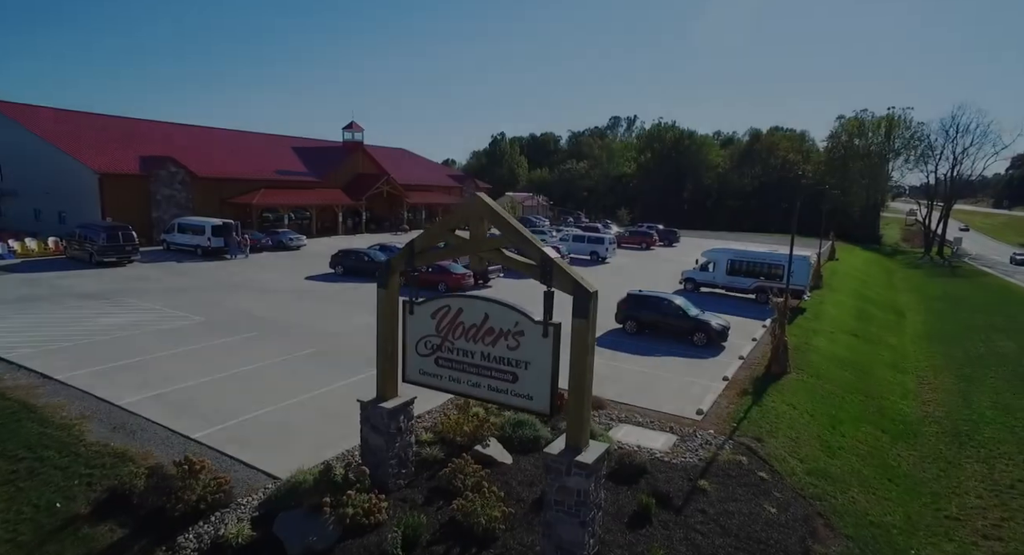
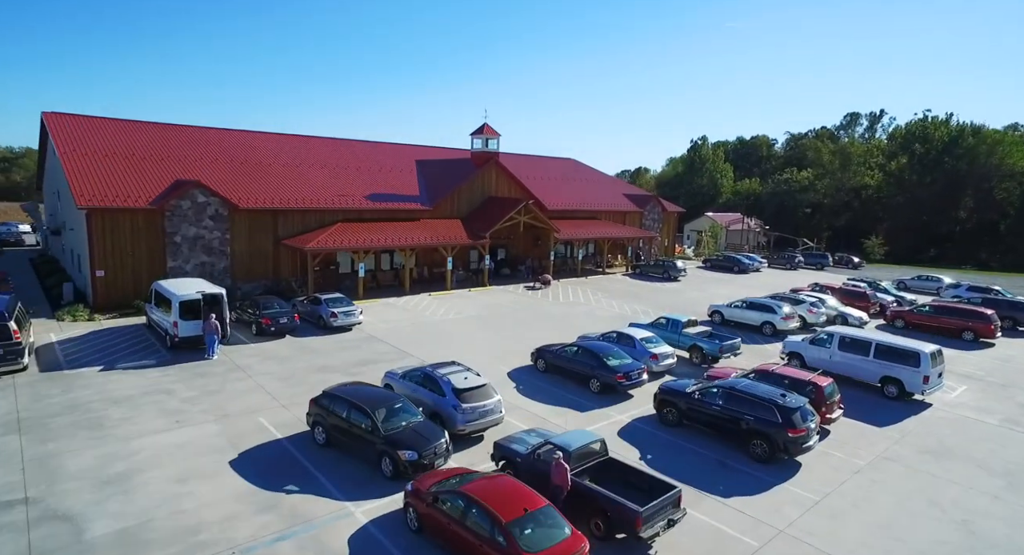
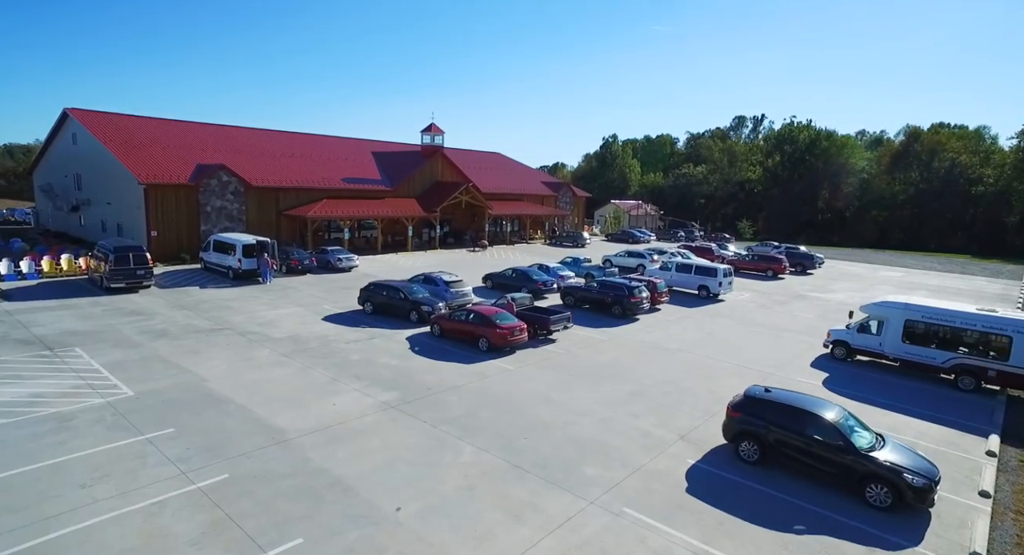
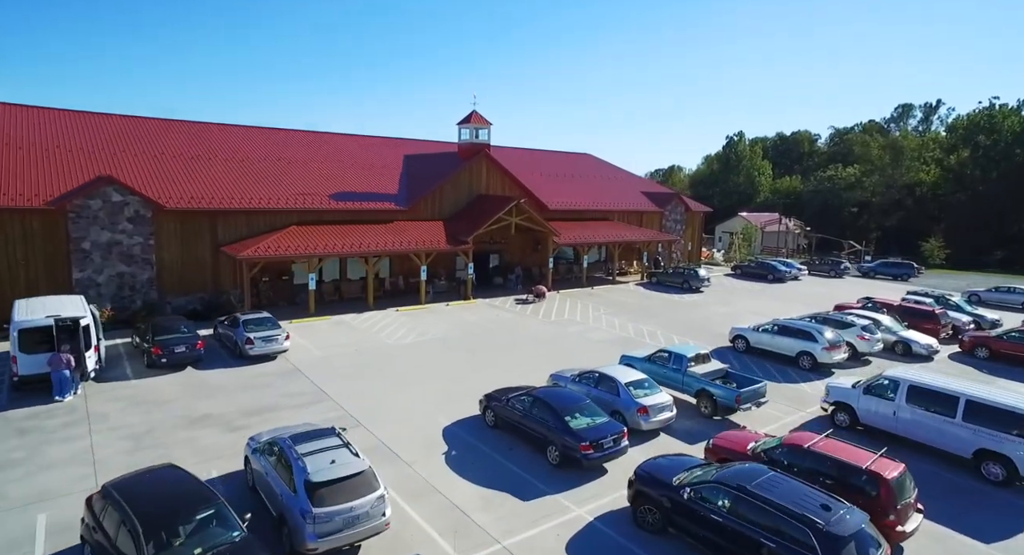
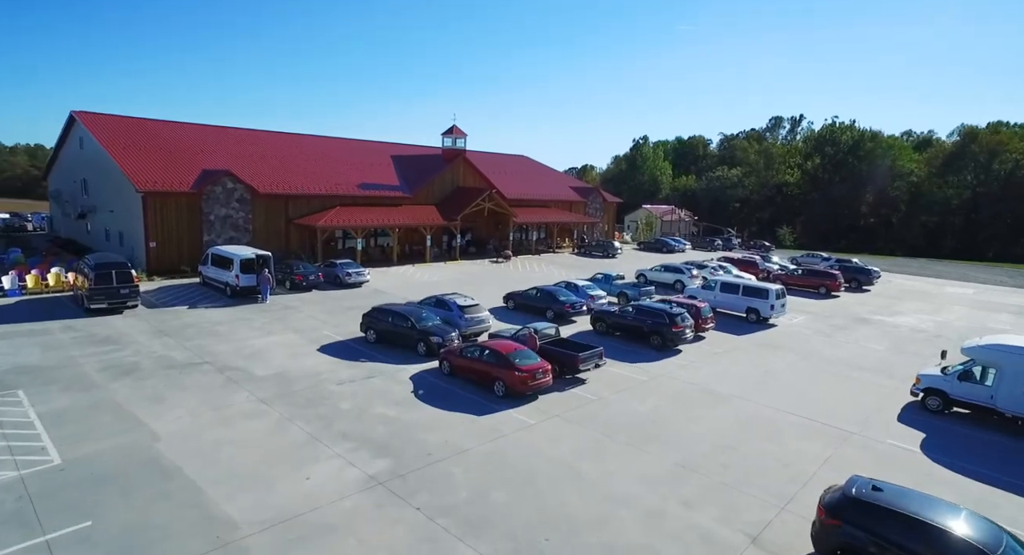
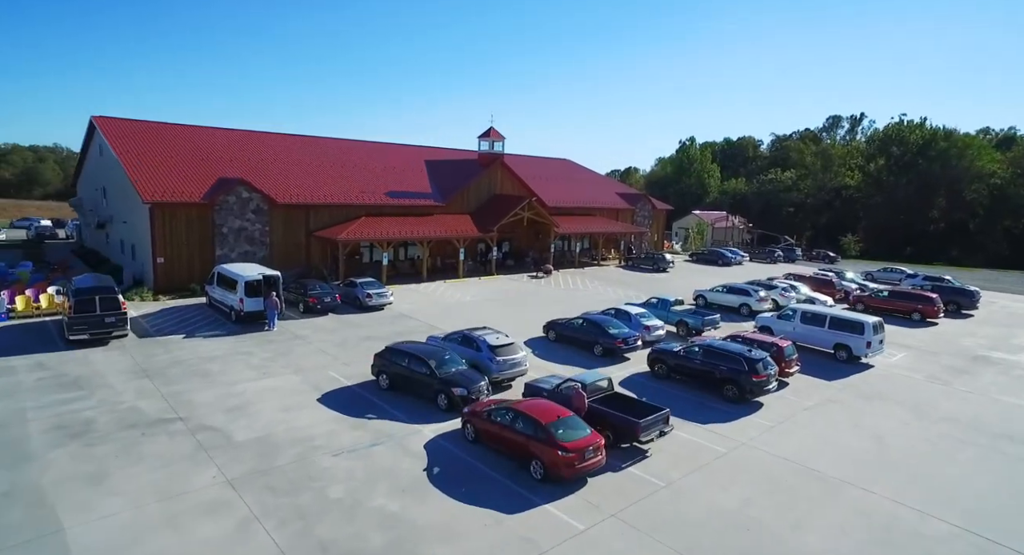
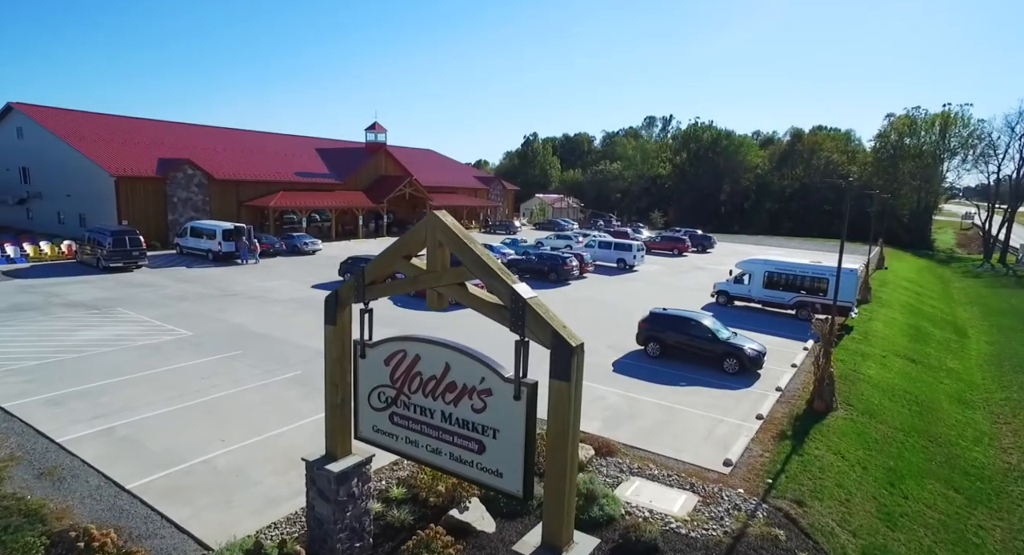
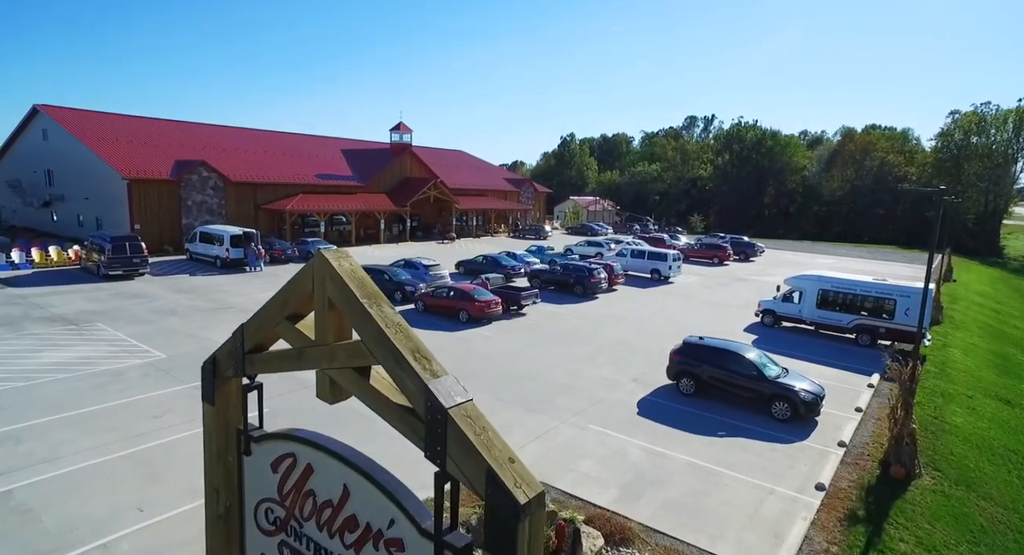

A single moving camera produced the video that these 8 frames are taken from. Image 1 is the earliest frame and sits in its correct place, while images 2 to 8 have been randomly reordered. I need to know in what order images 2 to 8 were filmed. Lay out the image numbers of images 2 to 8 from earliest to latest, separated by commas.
7, 8, 3, 5, 6, 2, 4
